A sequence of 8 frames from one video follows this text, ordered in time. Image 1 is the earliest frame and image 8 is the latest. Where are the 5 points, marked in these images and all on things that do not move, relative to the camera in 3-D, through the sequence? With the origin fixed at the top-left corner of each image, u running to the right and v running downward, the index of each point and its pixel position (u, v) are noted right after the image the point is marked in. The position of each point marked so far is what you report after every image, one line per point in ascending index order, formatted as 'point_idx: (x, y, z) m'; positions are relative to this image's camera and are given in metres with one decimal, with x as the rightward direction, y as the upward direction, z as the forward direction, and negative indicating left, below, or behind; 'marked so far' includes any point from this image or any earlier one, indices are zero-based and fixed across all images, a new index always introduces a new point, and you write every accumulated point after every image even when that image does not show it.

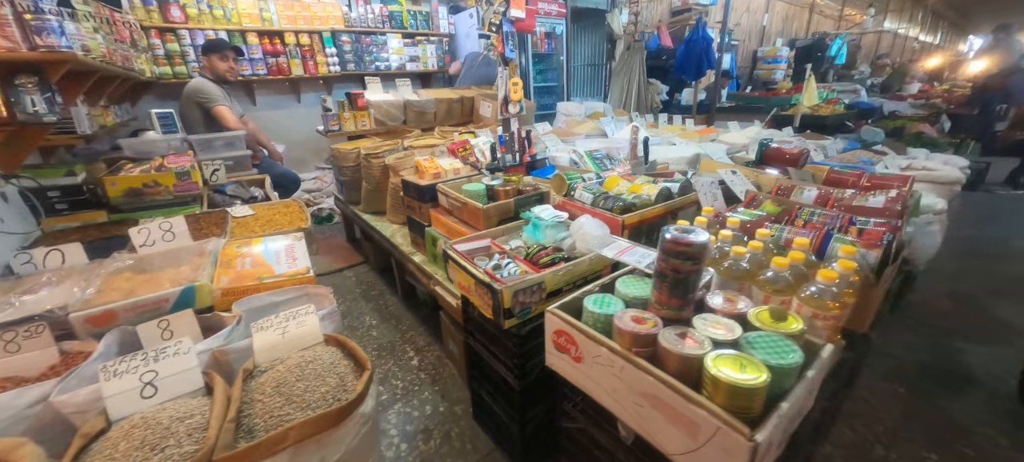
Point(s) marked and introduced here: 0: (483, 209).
0: (-0.1, +0.1, +1.6) m
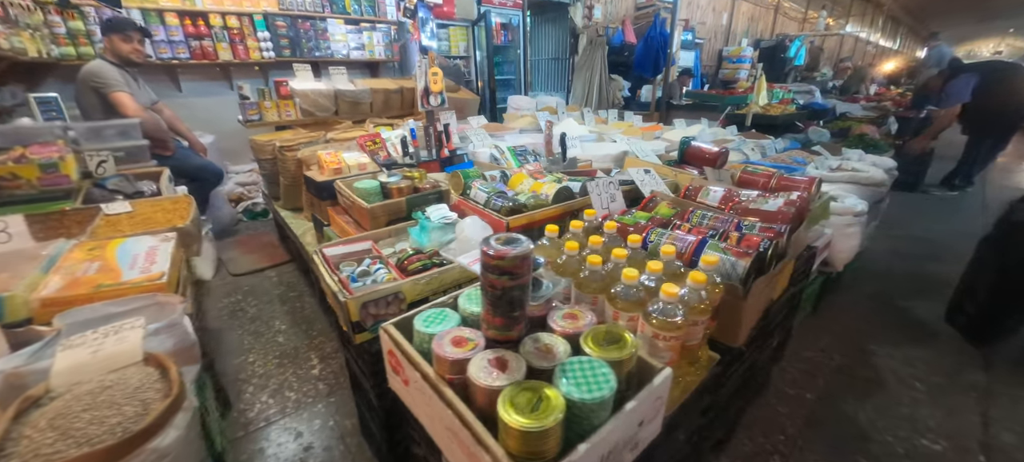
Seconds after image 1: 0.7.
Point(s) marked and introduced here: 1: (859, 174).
0: (-0.5, +0.1, +1.4) m
1: (+2.1, +0.3, +2.4) m
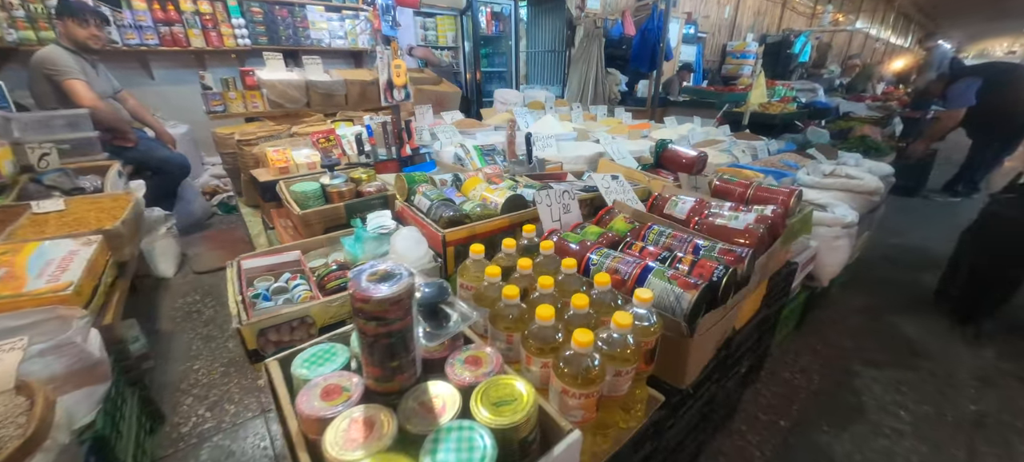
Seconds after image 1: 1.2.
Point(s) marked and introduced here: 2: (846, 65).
0: (-0.7, +0.1, +1.3) m
1: (+1.9, +0.3, +2.2) m
2: (+5.9, +2.9, +7.0) m
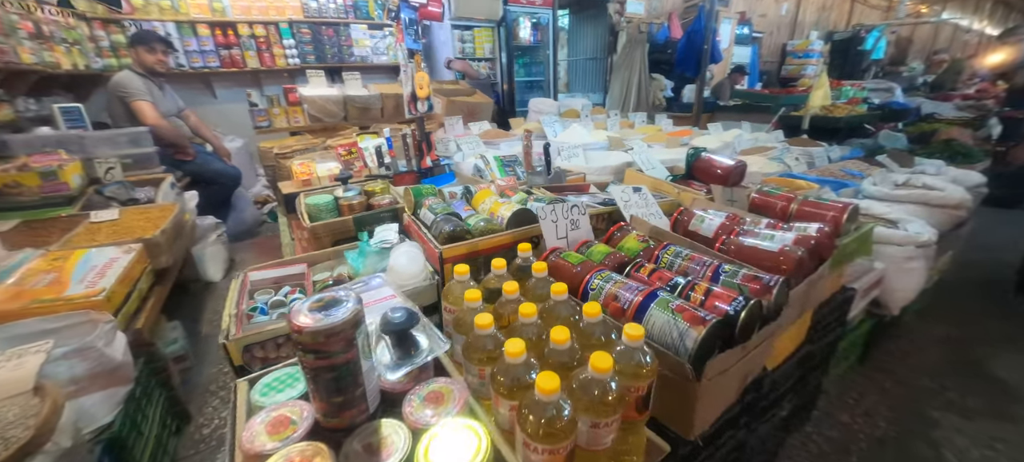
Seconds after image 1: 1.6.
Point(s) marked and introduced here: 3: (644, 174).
0: (-0.7, 0.0, +1.3) m
1: (+2.0, +0.2, +1.9) m
2: (+6.6, +2.7, +6.2) m
3: (+0.6, +0.3, +1.8) m
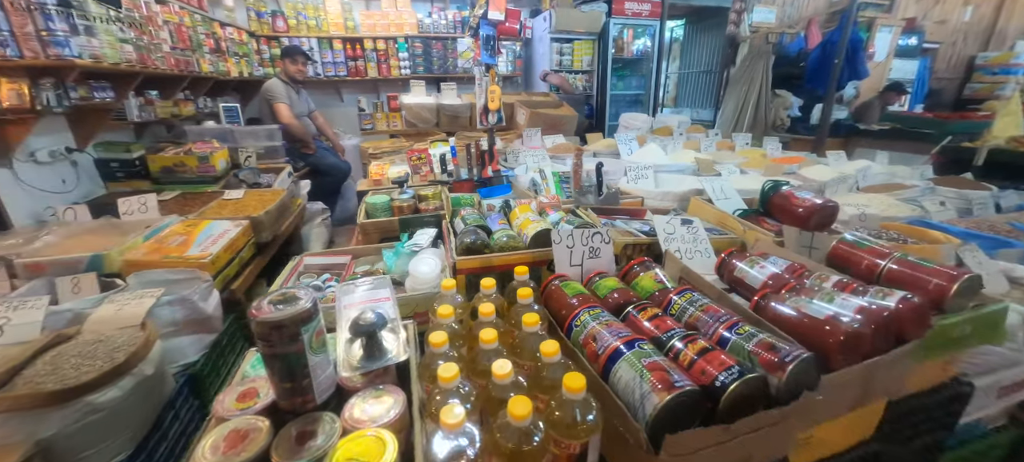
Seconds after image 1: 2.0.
0: (-0.6, 0.0, +1.5) m
1: (+2.2, -0.1, +1.4) m
2: (+7.9, +1.7, +4.4) m
3: (+0.8, +0.1, +1.6) m
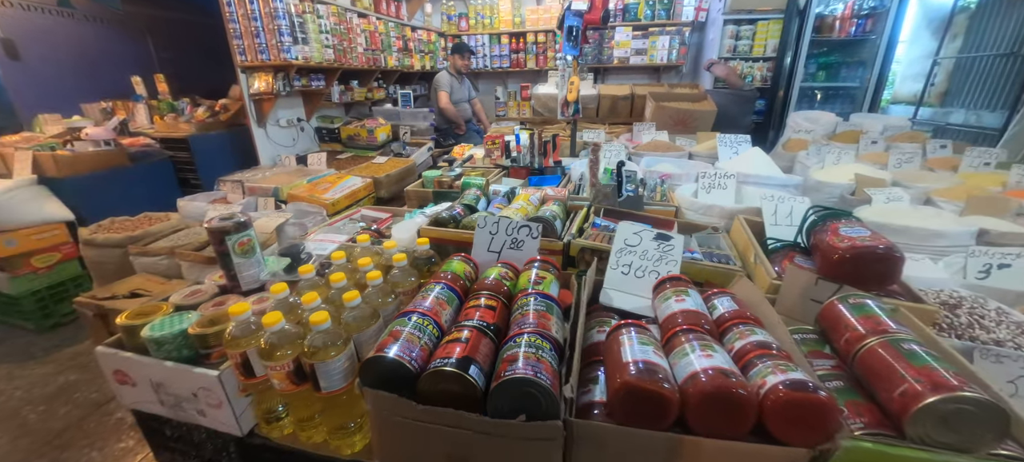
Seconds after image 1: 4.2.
0: (-0.5, +0.2, +1.8) m
1: (+1.8, -0.5, +0.5) m
2: (+8.6, +0.2, +0.4) m
3: (+0.8, 0.0, +1.3) m
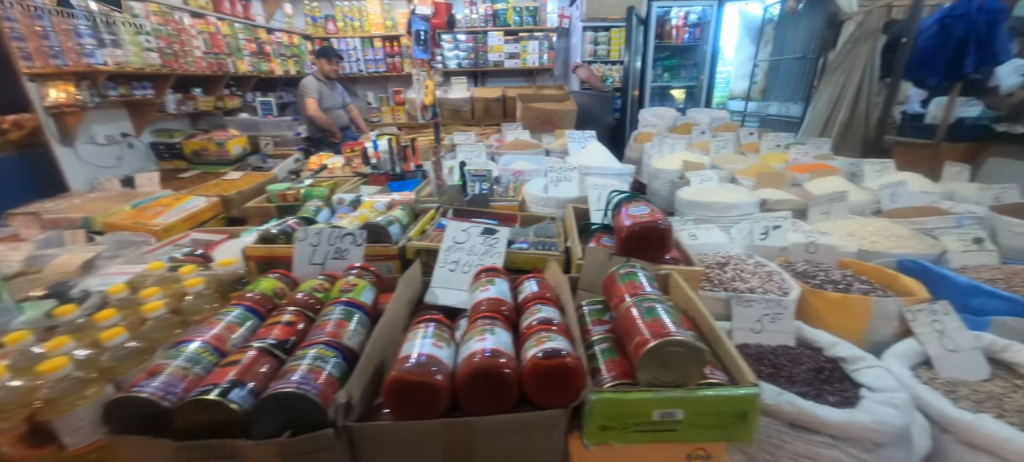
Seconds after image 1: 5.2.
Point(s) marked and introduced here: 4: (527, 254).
0: (-1.1, +0.1, +1.7) m
1: (+1.5, -0.3, +0.8) m
2: (+8.0, +1.0, +2.2) m
3: (+0.3, +0.1, +1.4) m
4: (0.0, -0.1, +1.2) m
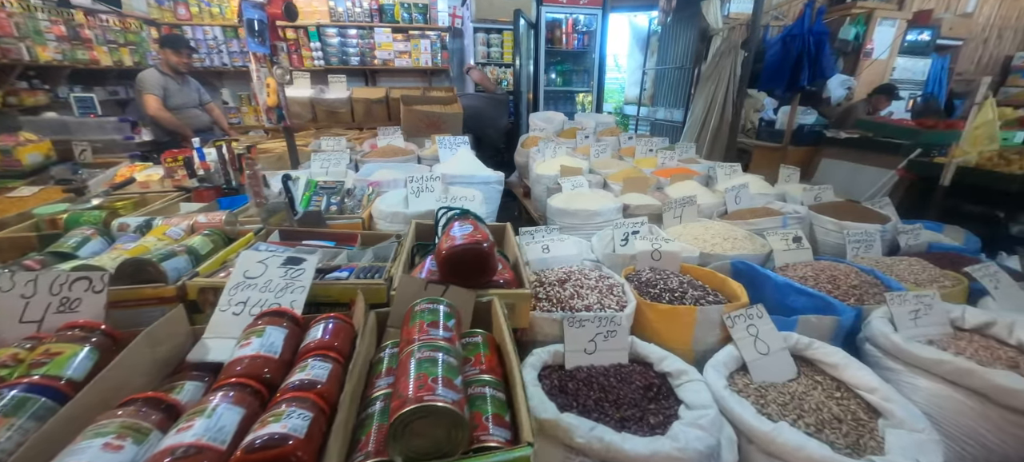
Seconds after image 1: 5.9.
0: (-1.7, 0.0, +1.3) m
1: (+1.1, -0.3, +0.9) m
2: (+7.1, +1.3, +3.5) m
3: (-0.3, 0.0, +1.3) m
4: (-0.4, -0.1, +1.0) m
